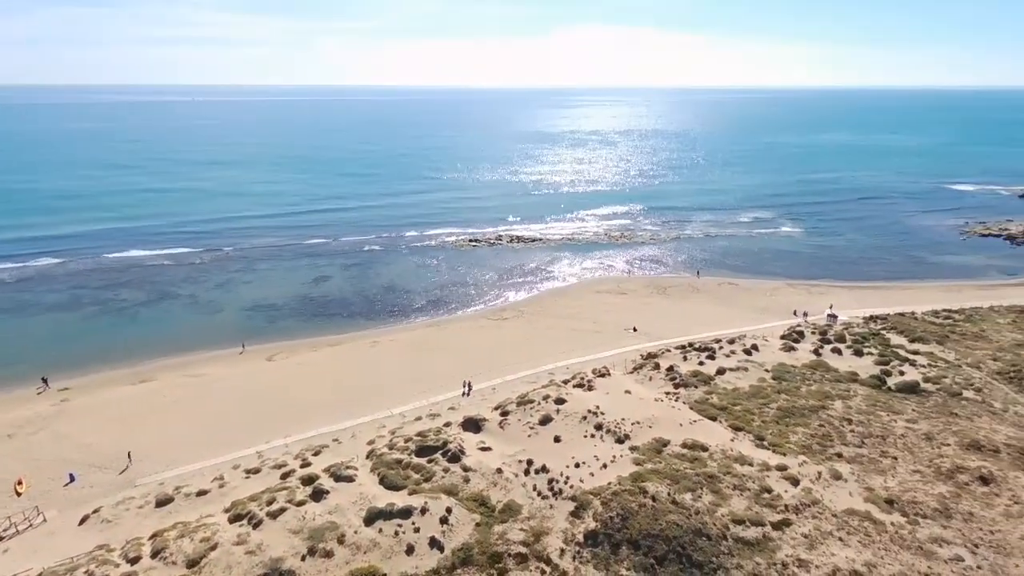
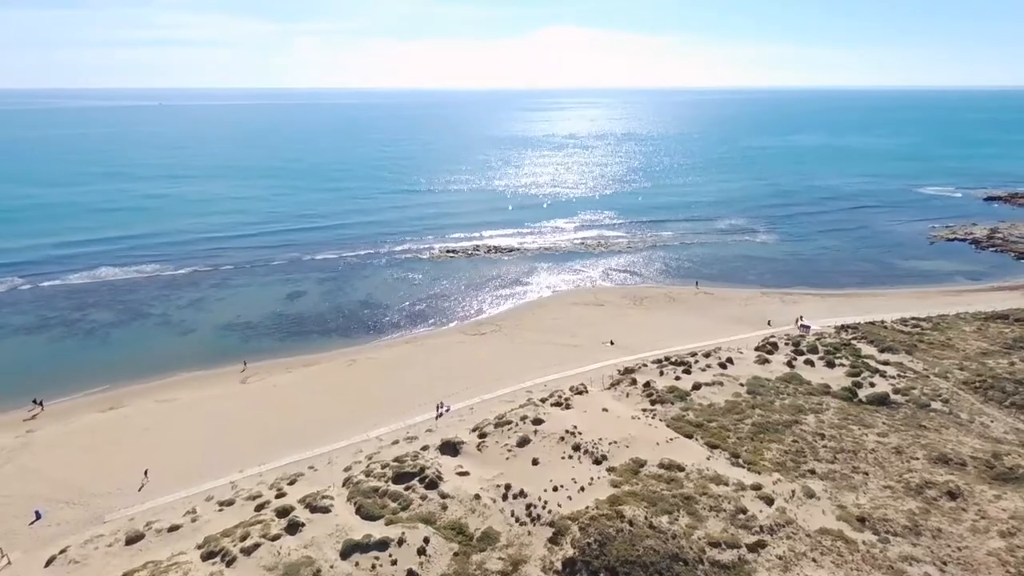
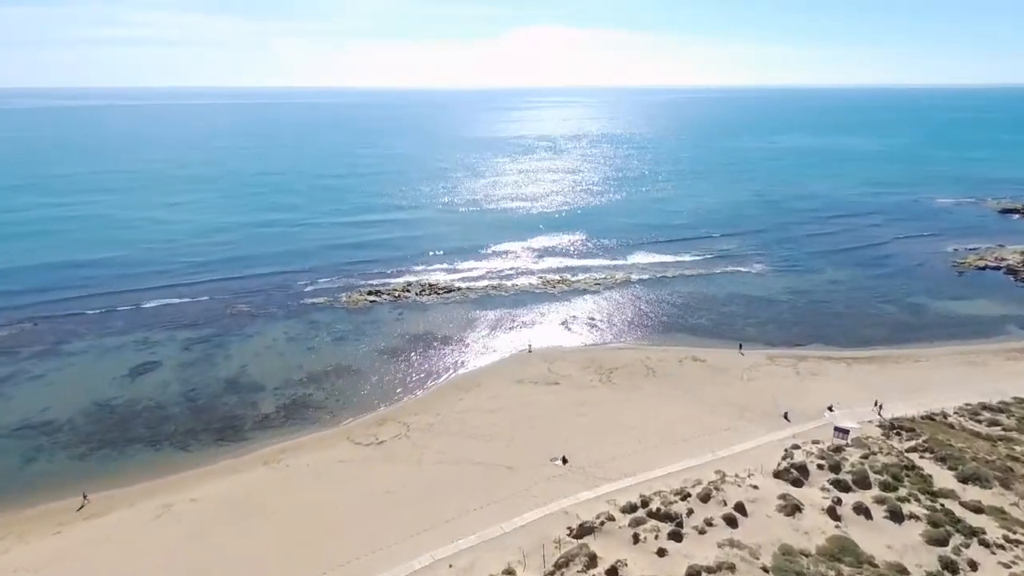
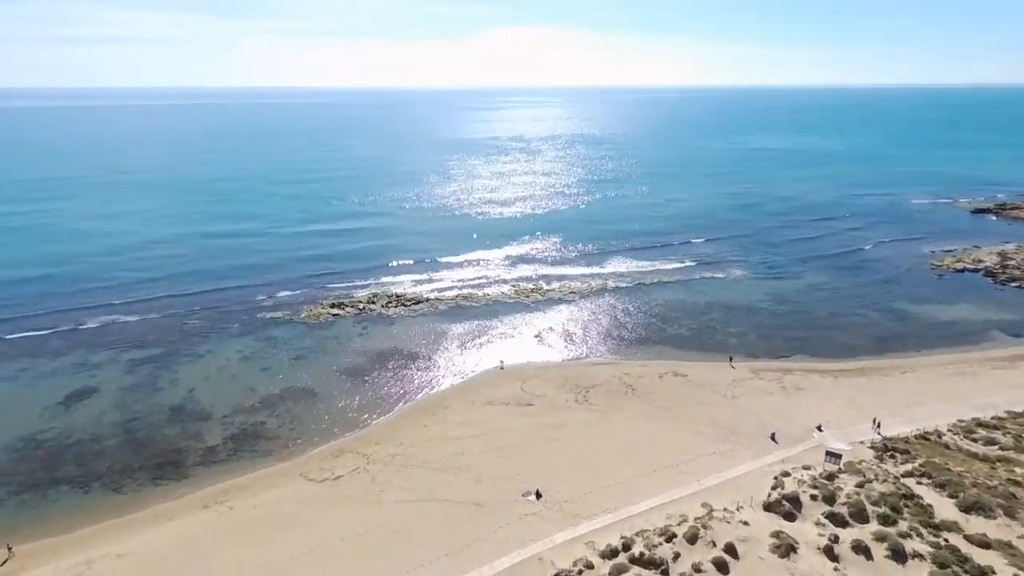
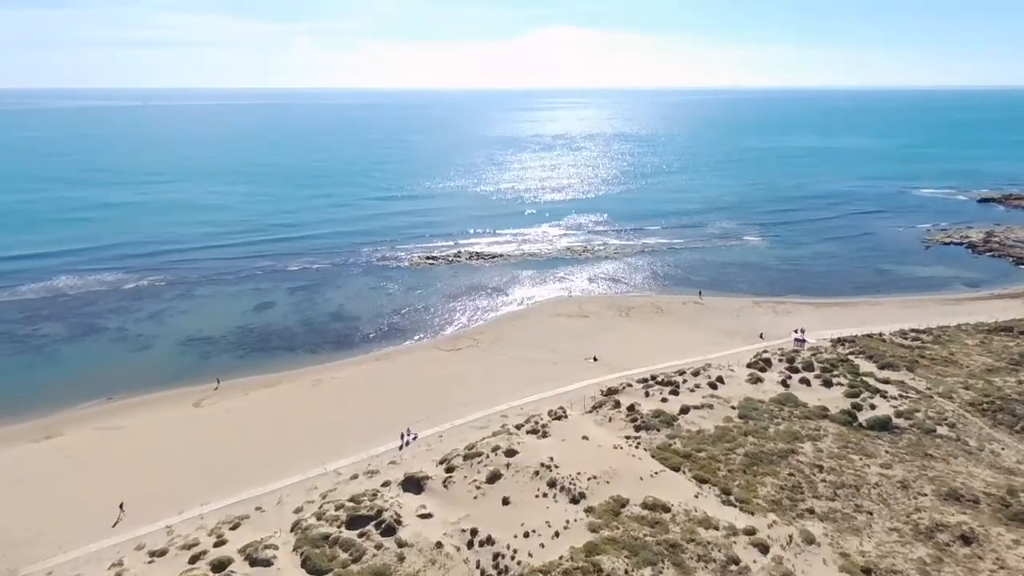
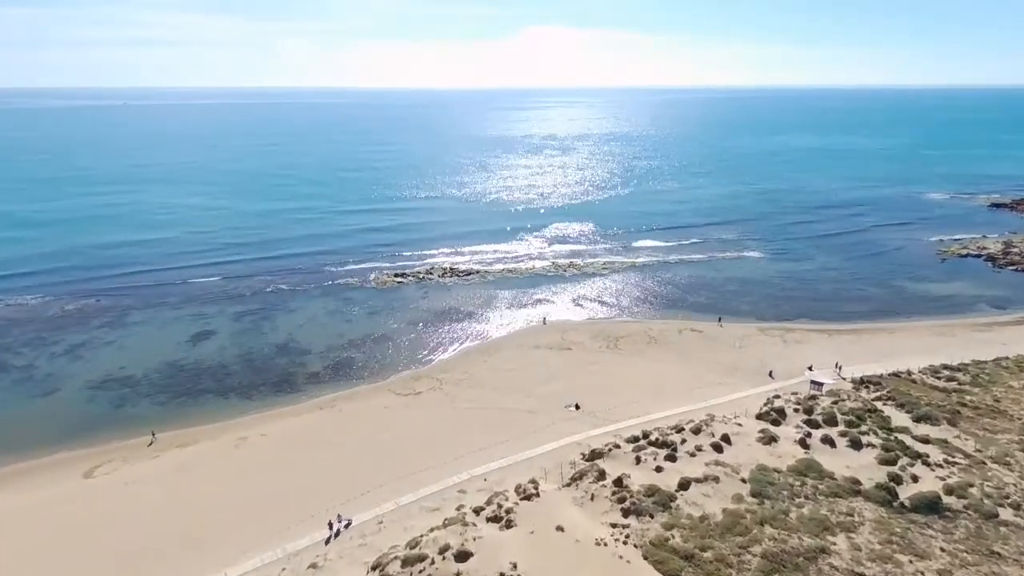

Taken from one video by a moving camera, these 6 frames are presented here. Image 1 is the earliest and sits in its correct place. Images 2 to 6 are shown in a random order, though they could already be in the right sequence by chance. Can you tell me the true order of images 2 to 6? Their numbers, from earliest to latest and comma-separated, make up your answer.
2, 5, 6, 3, 4
